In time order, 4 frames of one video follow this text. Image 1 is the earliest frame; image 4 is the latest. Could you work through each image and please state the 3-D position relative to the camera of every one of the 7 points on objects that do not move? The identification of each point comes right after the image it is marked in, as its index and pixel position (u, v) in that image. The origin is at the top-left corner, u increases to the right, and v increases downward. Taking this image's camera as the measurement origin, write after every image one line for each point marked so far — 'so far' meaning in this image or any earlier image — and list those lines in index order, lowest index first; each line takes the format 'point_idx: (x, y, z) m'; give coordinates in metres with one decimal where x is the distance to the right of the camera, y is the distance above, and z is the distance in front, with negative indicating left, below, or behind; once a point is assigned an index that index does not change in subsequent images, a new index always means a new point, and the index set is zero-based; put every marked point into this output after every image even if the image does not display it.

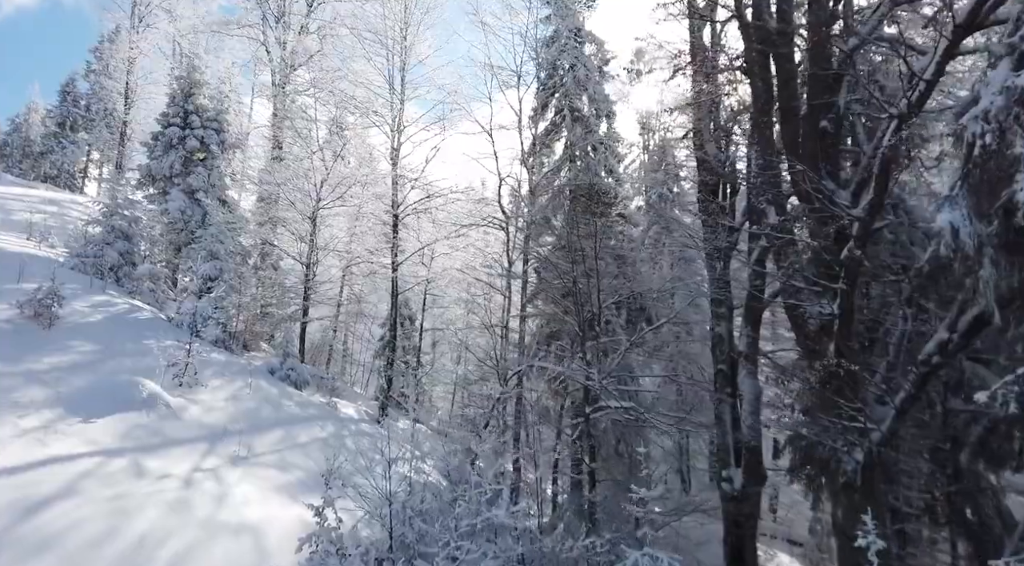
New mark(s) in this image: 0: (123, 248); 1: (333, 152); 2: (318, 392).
0: (-8.0, +0.7, +13.2) m
1: (-4.3, +3.1, +15.3) m
2: (-3.9, -2.2, +12.6) m
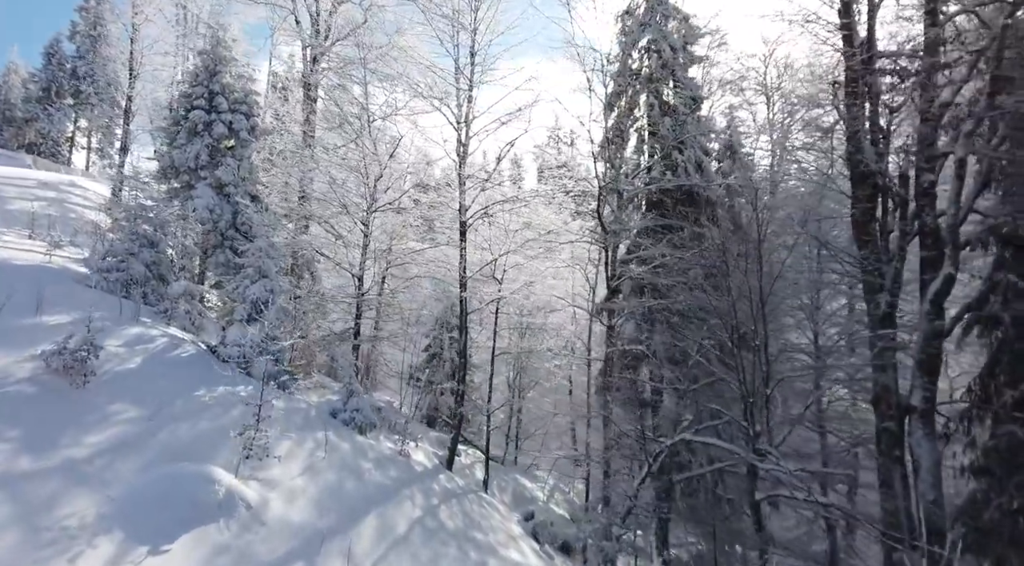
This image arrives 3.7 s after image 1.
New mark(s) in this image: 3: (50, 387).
0: (-6.3, +0.4, +11.1) m
1: (-2.6, +2.9, +13.2) m
2: (-2.2, -2.5, +10.8) m
3: (-4.9, -1.1, +6.8) m
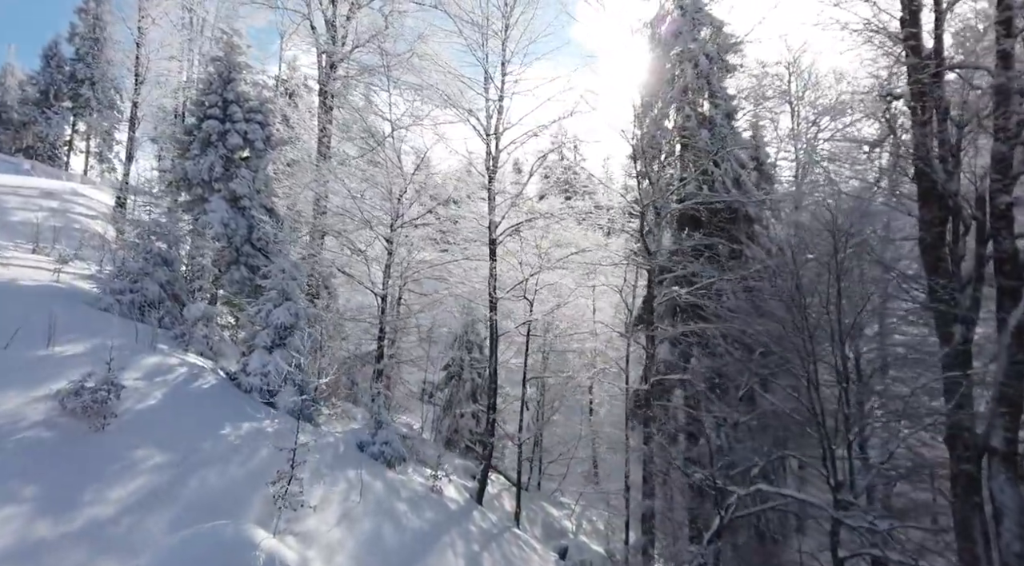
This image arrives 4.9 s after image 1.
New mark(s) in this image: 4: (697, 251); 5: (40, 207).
0: (-5.7, +0.1, +10.5) m
1: (-2.0, +2.5, +12.6) m
2: (-1.6, -2.9, +10.2) m
3: (-4.3, -1.4, +6.1) m
4: (+3.7, +0.6, +12.7) m
5: (-12.2, +2.0, +16.4) m
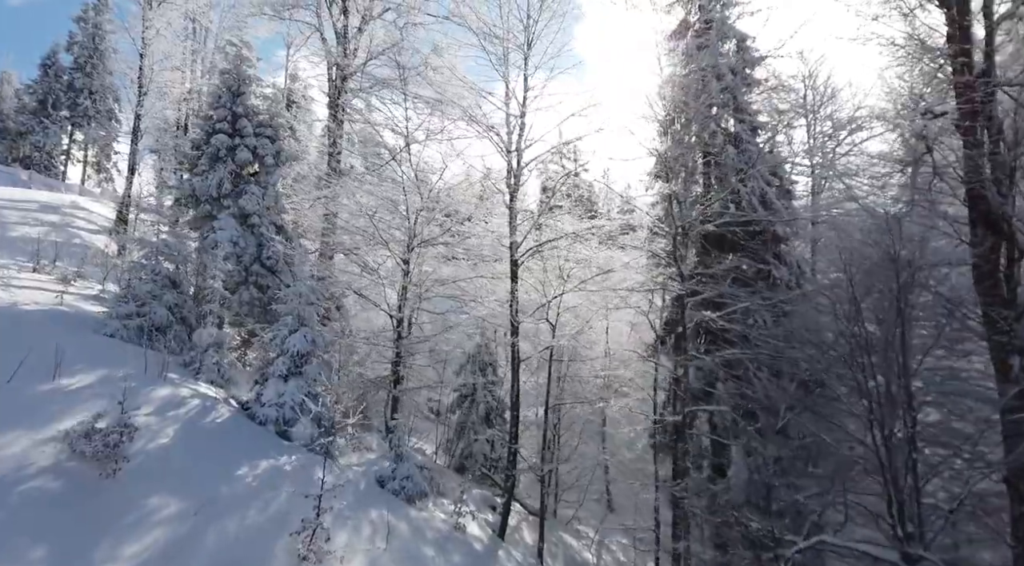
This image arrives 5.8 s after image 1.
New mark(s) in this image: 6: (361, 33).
0: (-5.3, -0.3, +10.0) m
1: (-1.6, +2.1, +12.1) m
2: (-1.2, -3.3, +9.7) m
3: (-3.9, -1.7, +5.6) m
4: (+4.0, +0.2, +12.2) m
5: (-11.9, +1.5, +15.9) m
6: (-3.6, +5.9, +15.0) m
